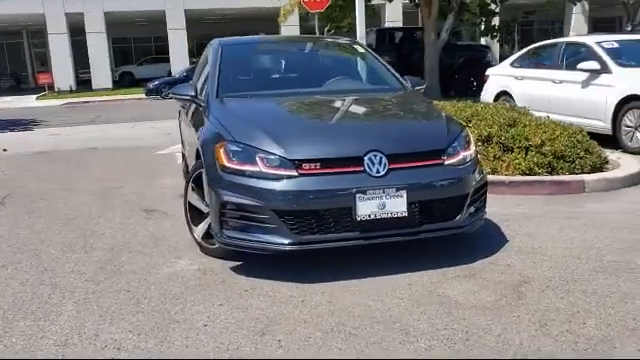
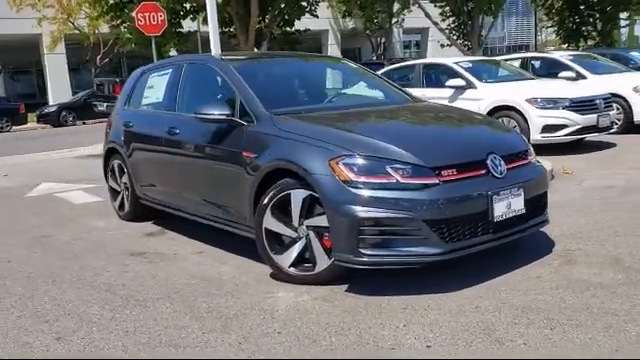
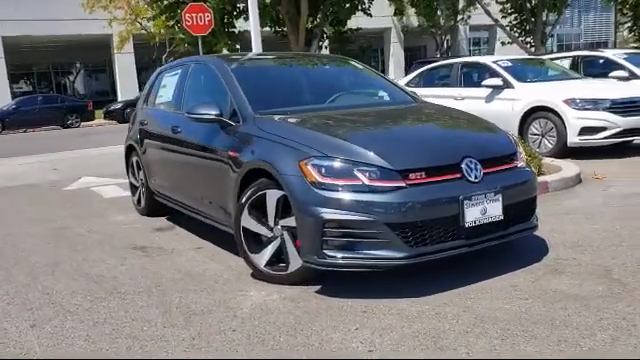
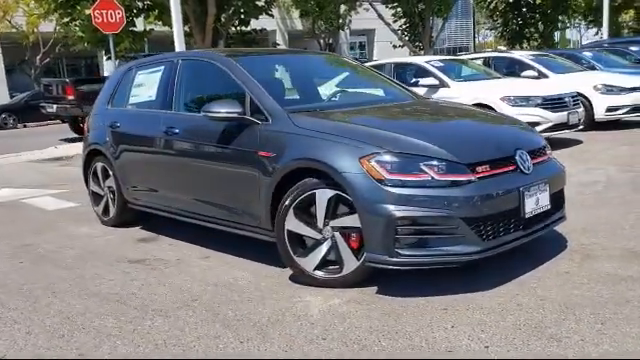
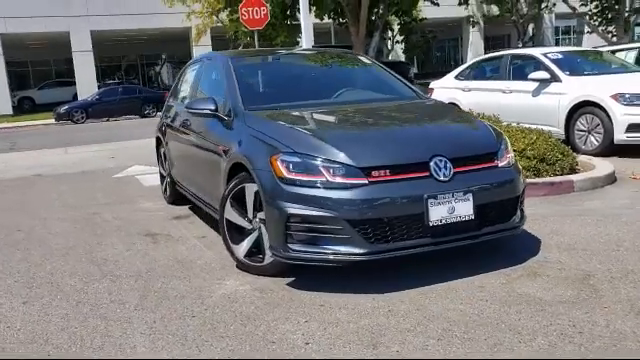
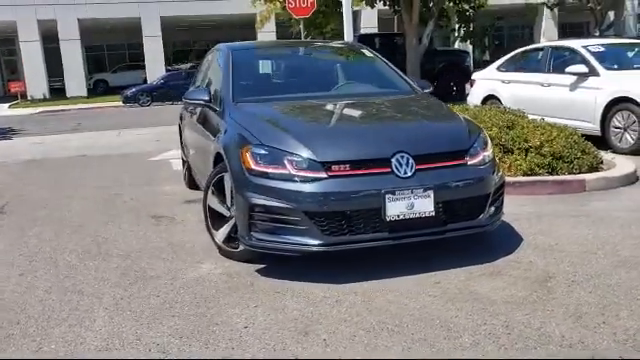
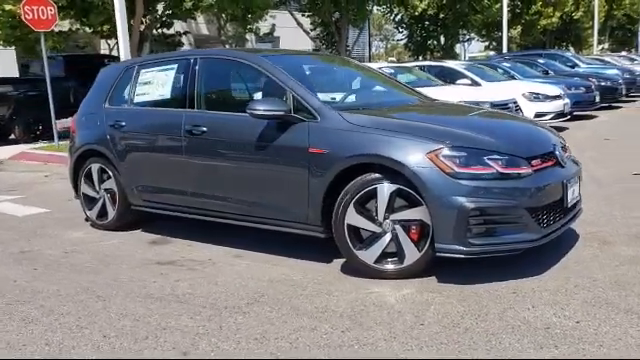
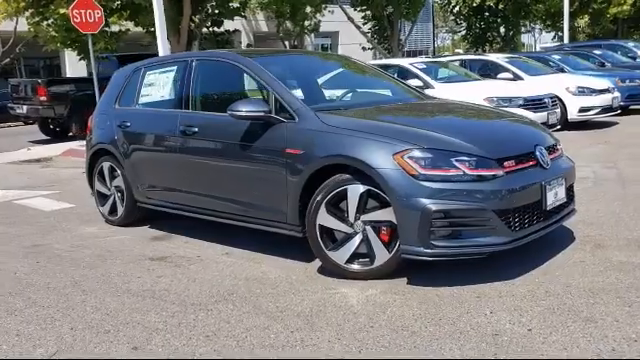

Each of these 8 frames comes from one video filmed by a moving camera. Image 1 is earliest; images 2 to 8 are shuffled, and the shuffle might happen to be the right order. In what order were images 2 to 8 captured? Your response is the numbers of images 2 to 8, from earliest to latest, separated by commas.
6, 5, 3, 2, 4, 8, 7
